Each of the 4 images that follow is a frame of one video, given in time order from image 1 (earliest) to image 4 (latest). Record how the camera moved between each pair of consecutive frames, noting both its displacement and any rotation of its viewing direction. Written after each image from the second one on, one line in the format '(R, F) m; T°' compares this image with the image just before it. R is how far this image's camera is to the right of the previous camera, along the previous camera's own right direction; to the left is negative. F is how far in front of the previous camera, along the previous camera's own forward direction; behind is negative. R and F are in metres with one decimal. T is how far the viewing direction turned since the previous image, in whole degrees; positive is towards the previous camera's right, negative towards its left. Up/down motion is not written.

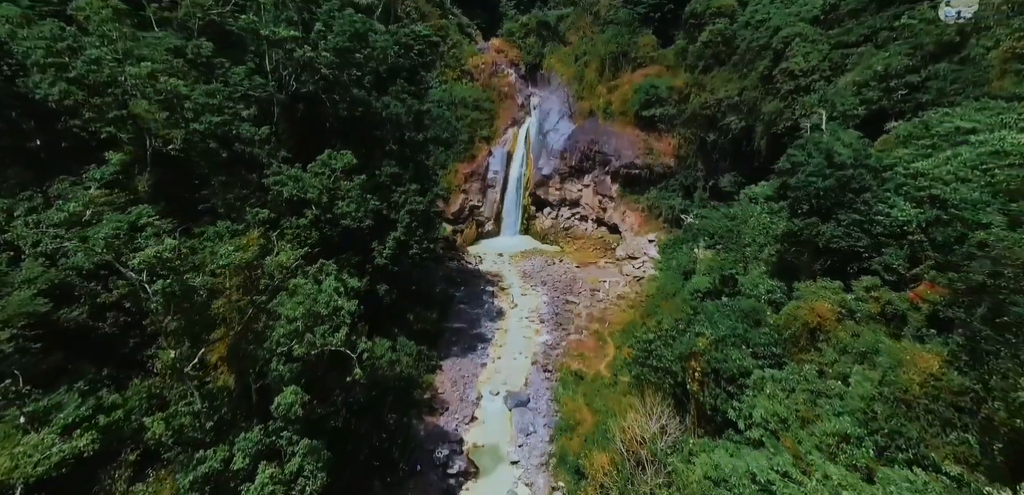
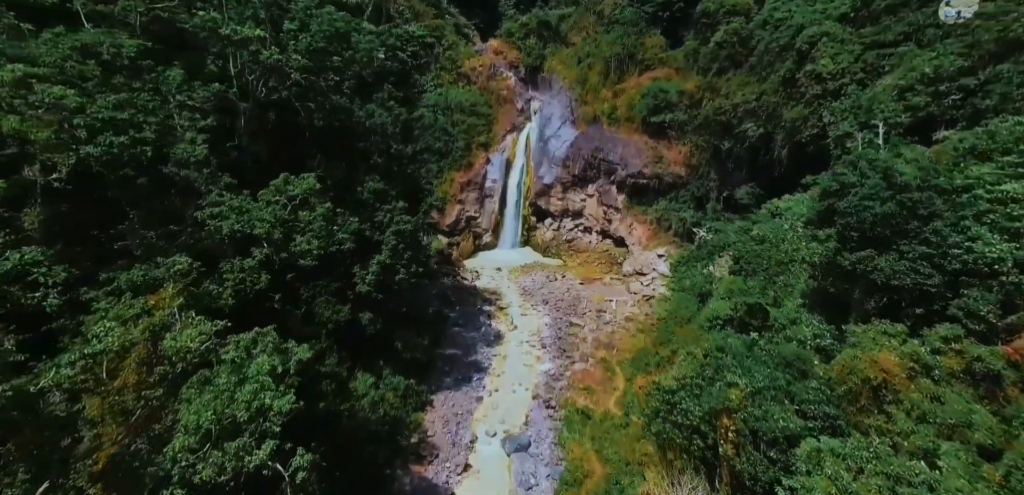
(0.0, +1.4) m; 0°
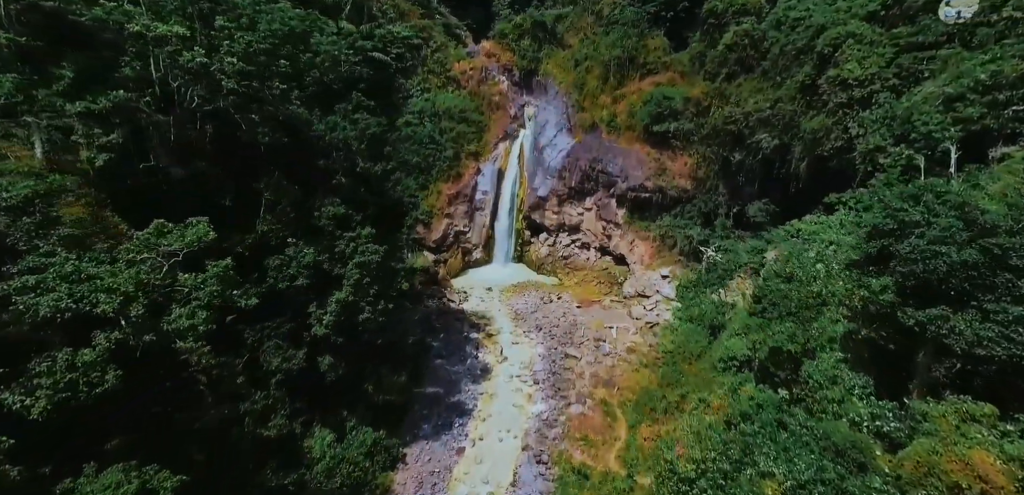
(+0.3, +1.6) m; 0°
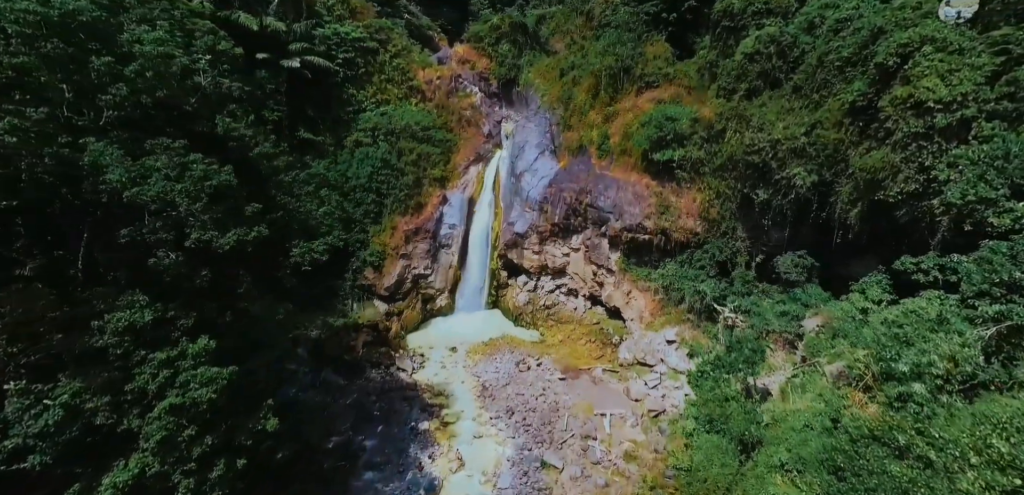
(+0.8, +3.7) m; +1°
